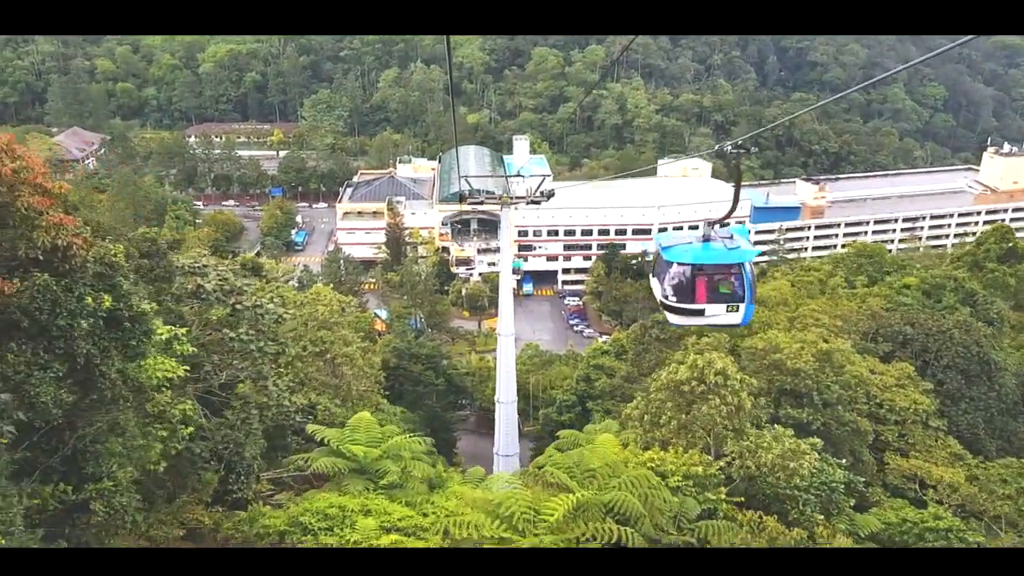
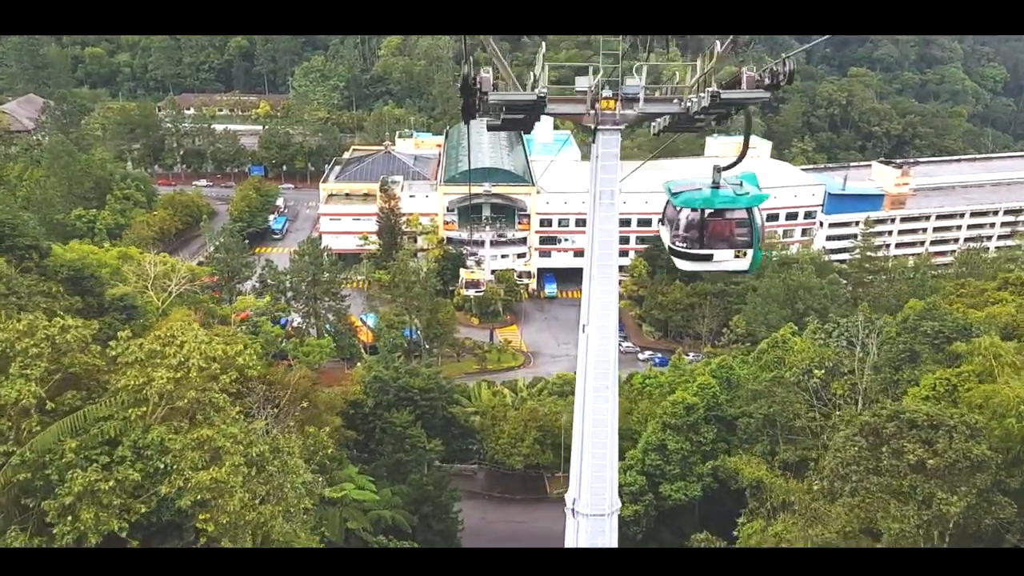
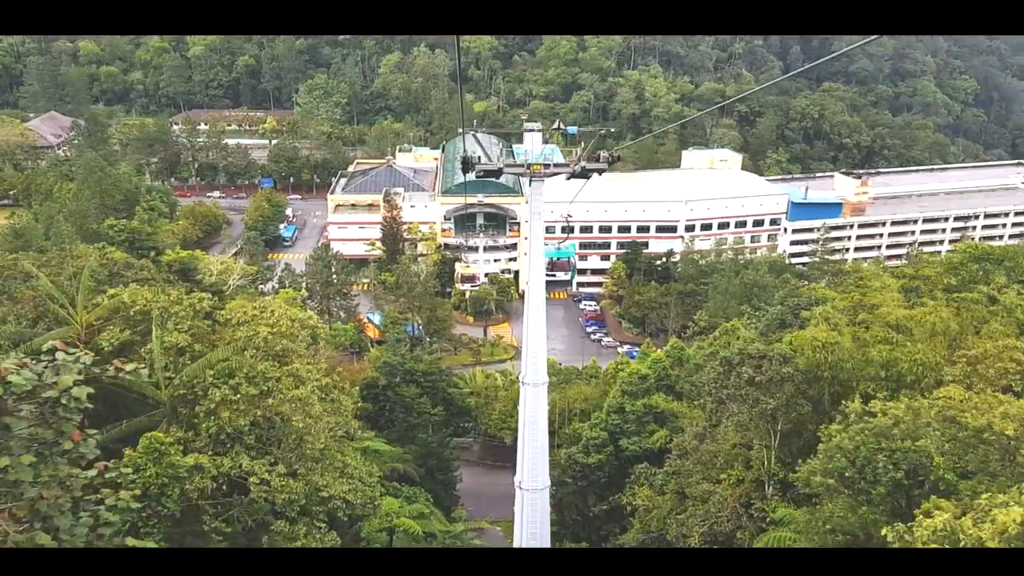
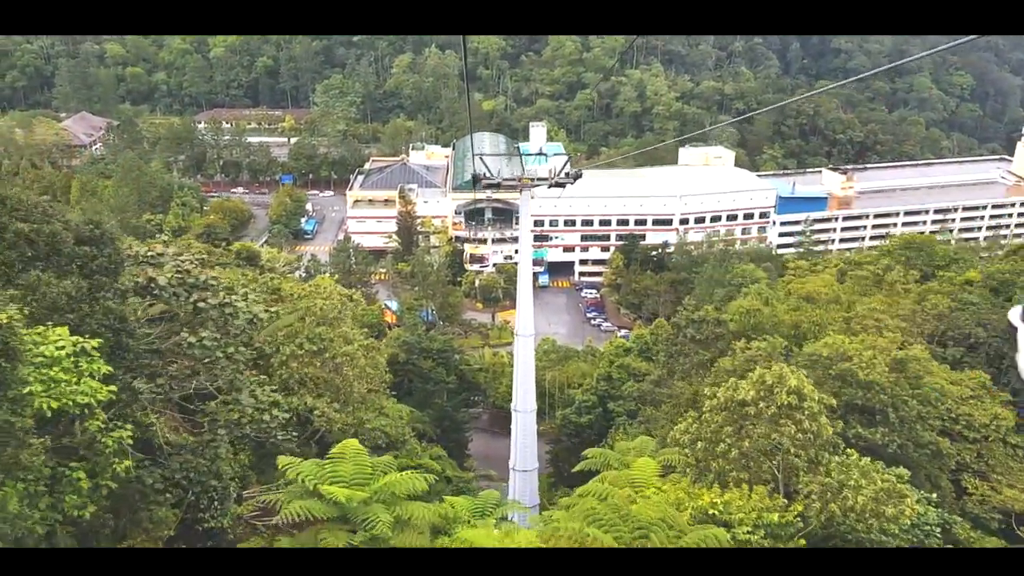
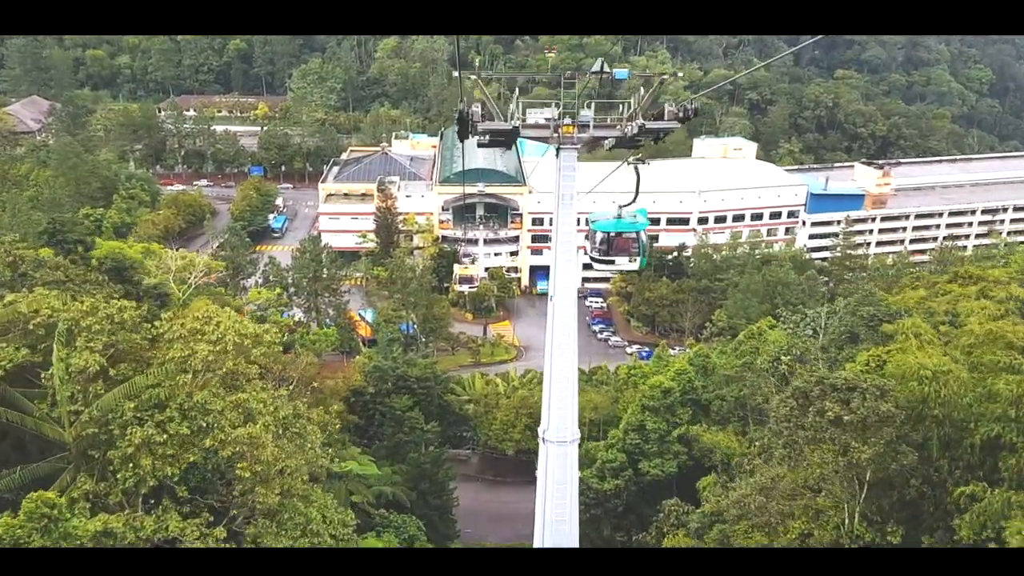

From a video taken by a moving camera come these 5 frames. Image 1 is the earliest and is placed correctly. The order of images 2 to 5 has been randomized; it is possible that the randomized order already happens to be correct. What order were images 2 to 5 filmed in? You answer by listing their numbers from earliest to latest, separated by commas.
4, 3, 5, 2
